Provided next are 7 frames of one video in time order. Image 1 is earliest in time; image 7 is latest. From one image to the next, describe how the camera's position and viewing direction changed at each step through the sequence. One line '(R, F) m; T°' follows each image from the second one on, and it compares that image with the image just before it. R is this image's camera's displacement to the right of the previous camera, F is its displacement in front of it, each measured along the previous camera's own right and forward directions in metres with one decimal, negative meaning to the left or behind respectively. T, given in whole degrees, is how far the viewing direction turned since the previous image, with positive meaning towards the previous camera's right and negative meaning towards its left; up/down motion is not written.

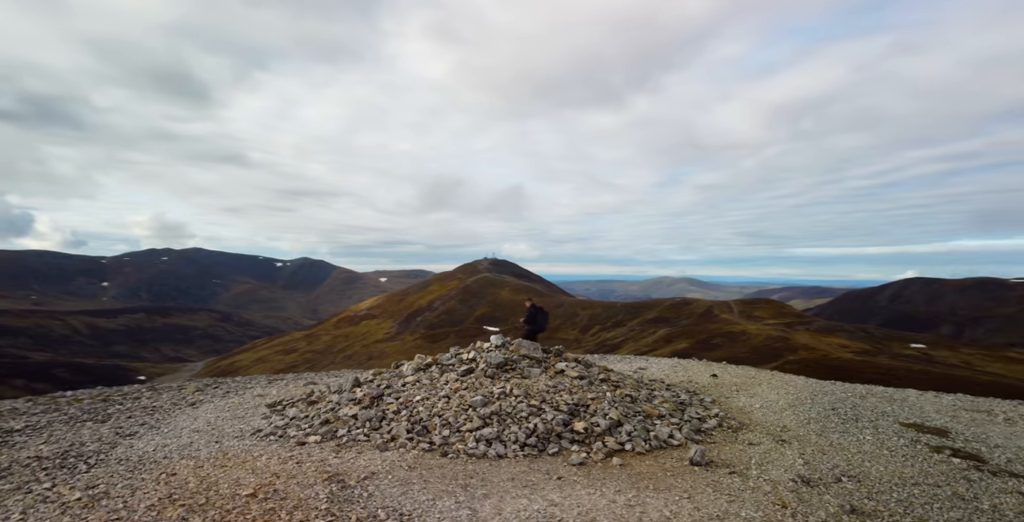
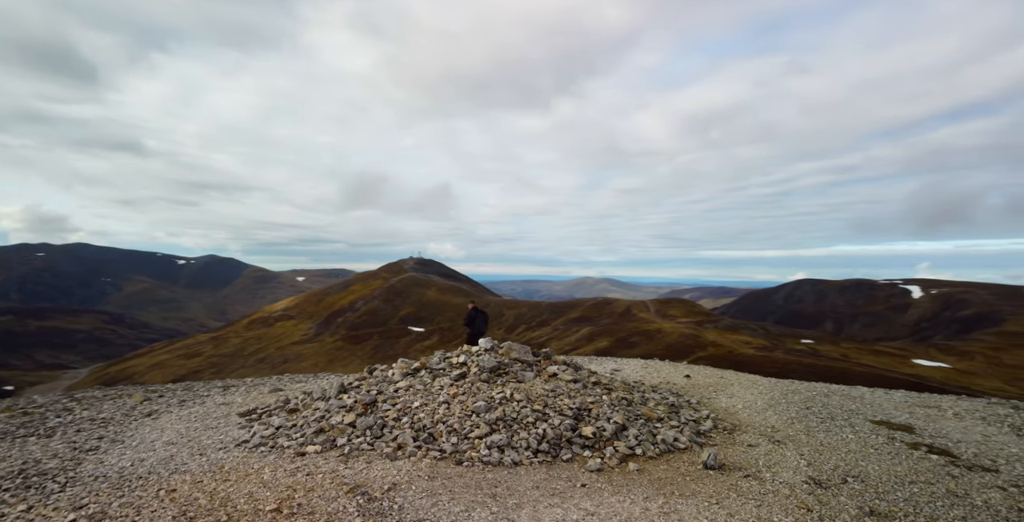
(-1.4, +0.2) m; +4°
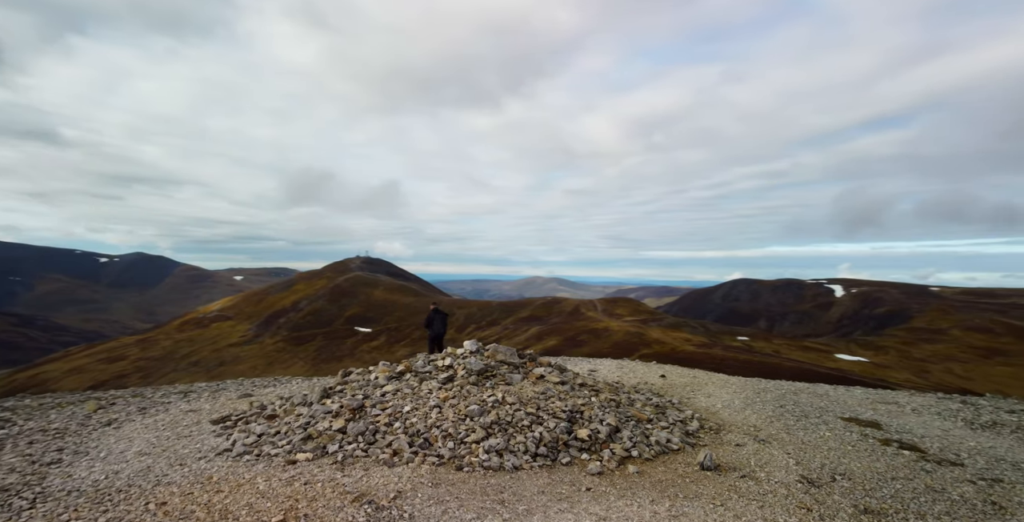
(-0.8, +0.1) m; +3°
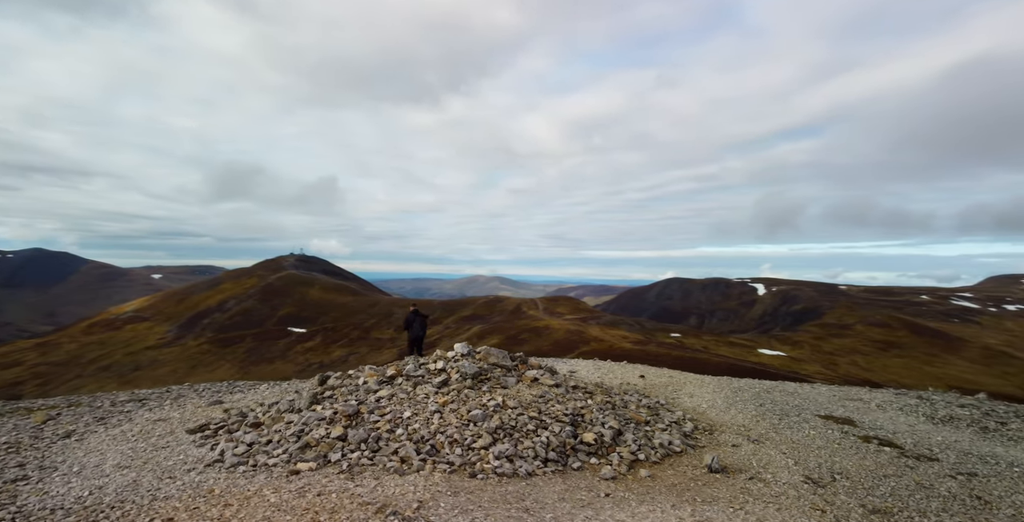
(-1.2, +0.1) m; +3°
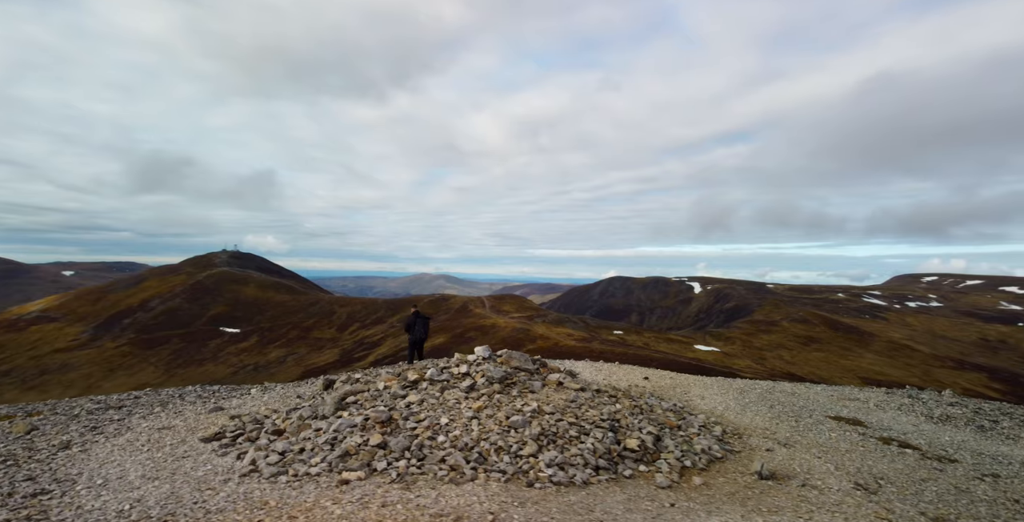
(-1.9, 0.0) m; +1°
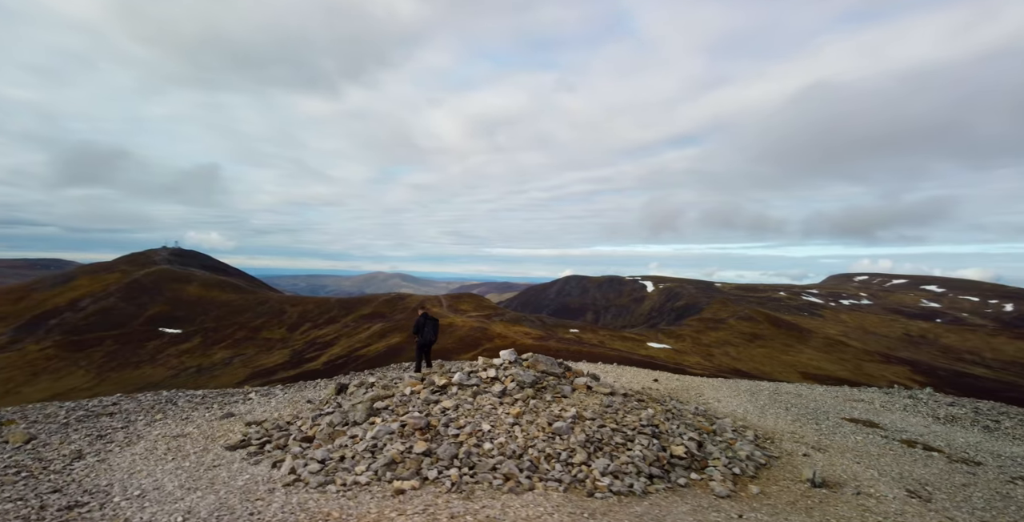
(-1.9, -0.1) m; 0°
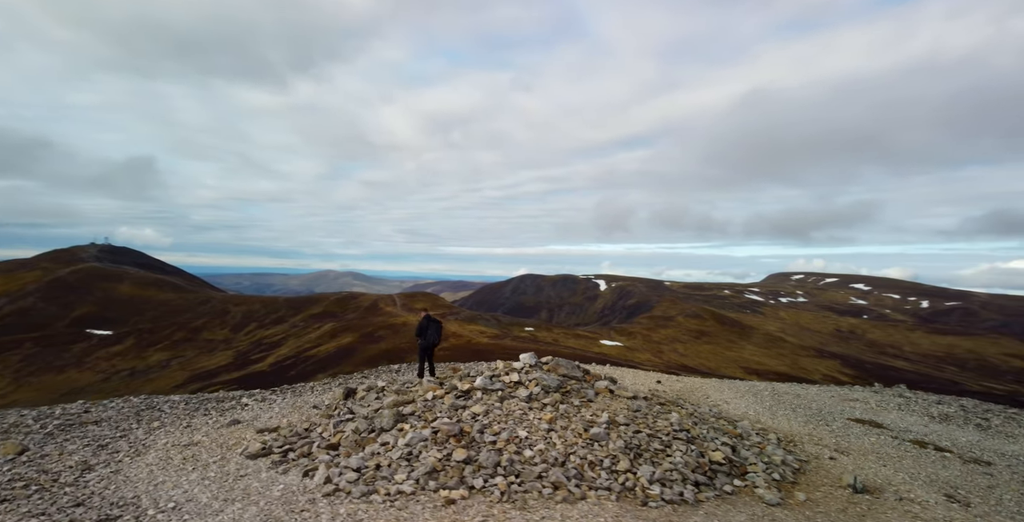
(-2.0, -0.2) m; +1°
